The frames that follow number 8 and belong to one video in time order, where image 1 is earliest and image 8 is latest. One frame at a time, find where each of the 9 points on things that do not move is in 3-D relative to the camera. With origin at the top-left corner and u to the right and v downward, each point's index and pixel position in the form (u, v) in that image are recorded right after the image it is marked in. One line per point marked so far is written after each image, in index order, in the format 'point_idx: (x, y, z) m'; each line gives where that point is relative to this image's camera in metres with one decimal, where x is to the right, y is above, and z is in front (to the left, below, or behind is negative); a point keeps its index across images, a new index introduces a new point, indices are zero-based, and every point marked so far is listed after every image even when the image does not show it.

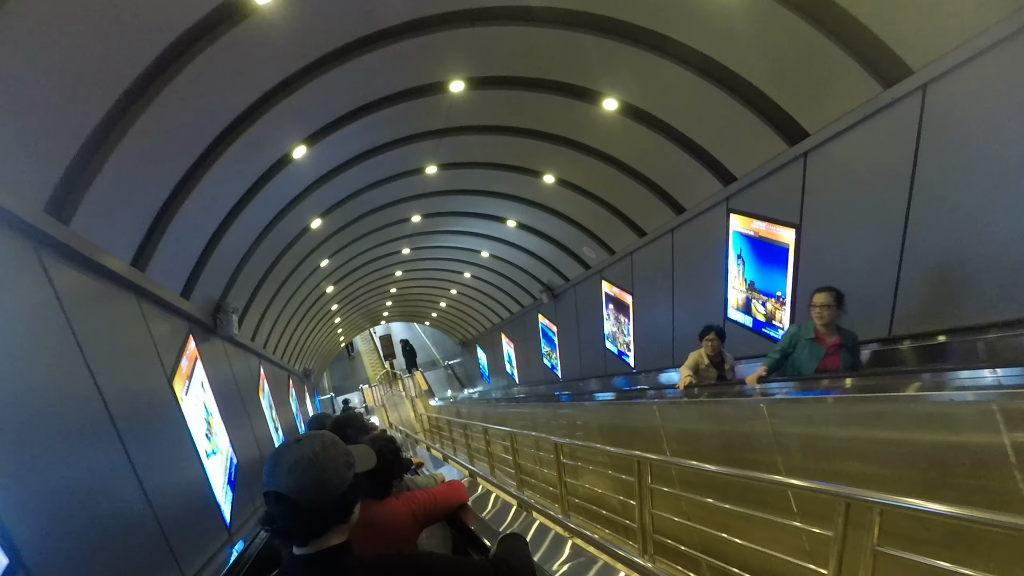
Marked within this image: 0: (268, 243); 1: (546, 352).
0: (-2.7, +0.5, +6.5) m
1: (+0.8, -1.5, +13.5) m
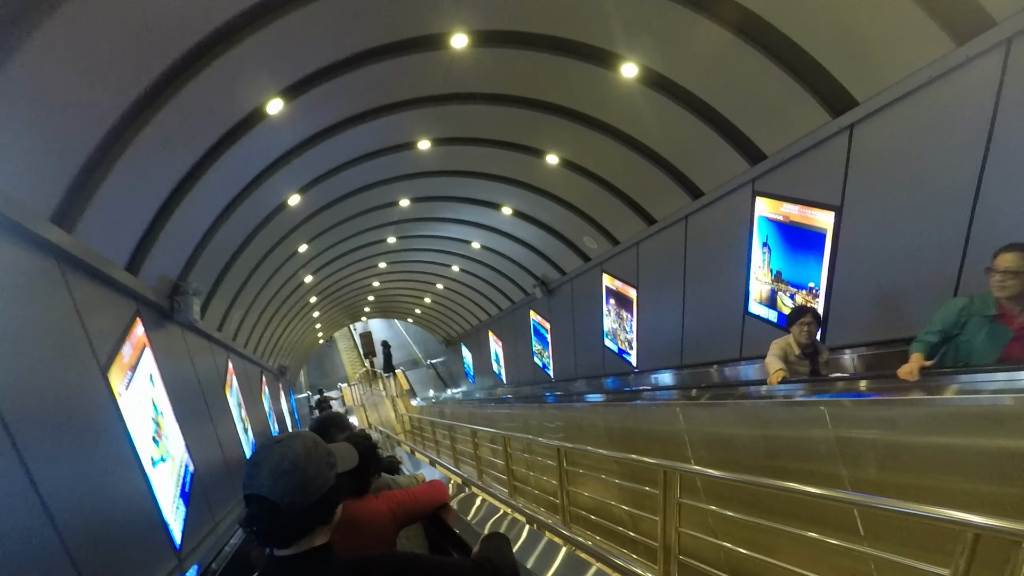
0: (-2.7, +0.7, +5.7) m
1: (+0.6, -1.4, +12.8) m
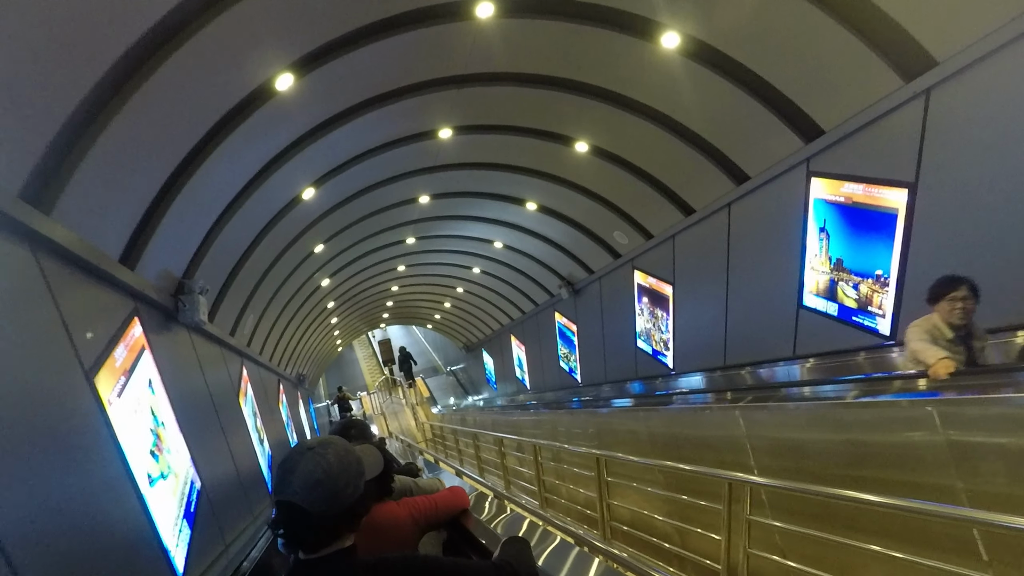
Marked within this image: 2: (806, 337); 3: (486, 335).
0: (-2.4, +0.7, +5.3) m
1: (+1.1, -1.4, +12.3) m
2: (+3.0, -0.5, +5.9) m
3: (-0.9, -1.5, +18.9) m
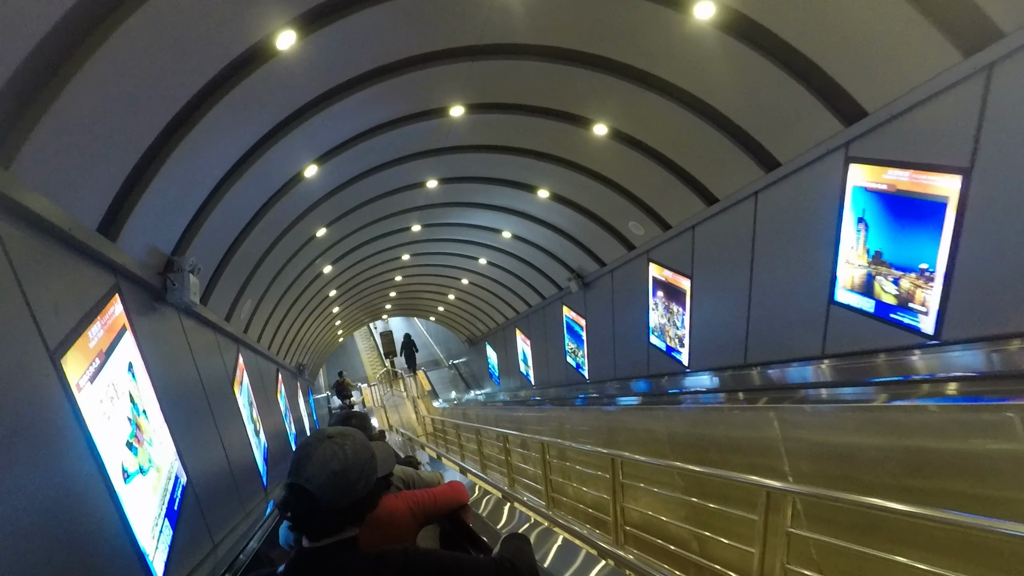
0: (-2.3, +0.8, +4.9) m
1: (+1.2, -1.3, +11.9) m
2: (+3.1, -0.4, +5.5) m
3: (-0.7, -1.3, +18.6) m
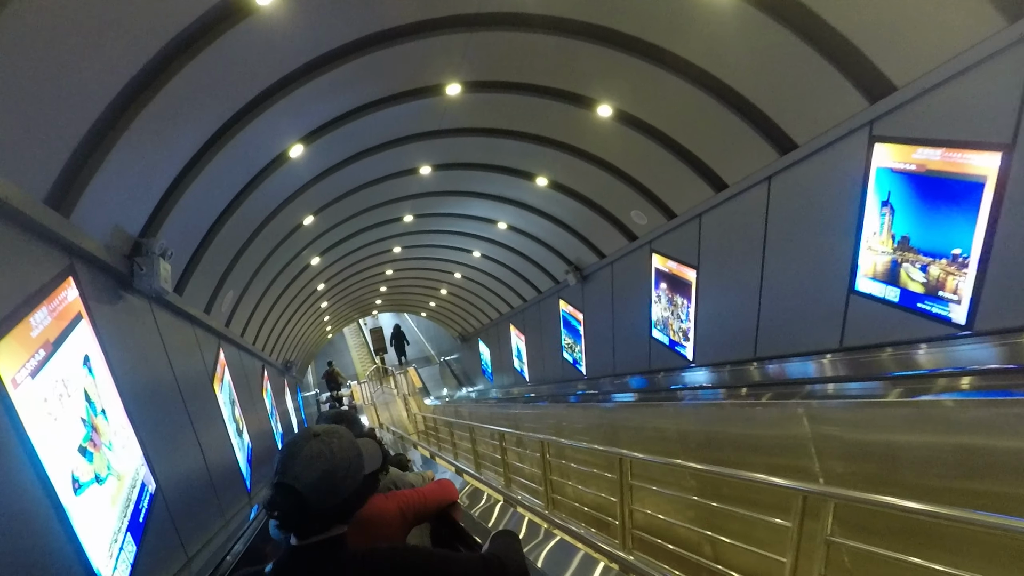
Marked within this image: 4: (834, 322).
0: (-2.2, +0.9, +4.5) m
1: (+1.1, -1.1, +11.6) m
2: (+3.1, -0.3, +5.2) m
3: (-0.9, -1.1, +18.2) m
4: (+3.0, -0.3, +5.5) m
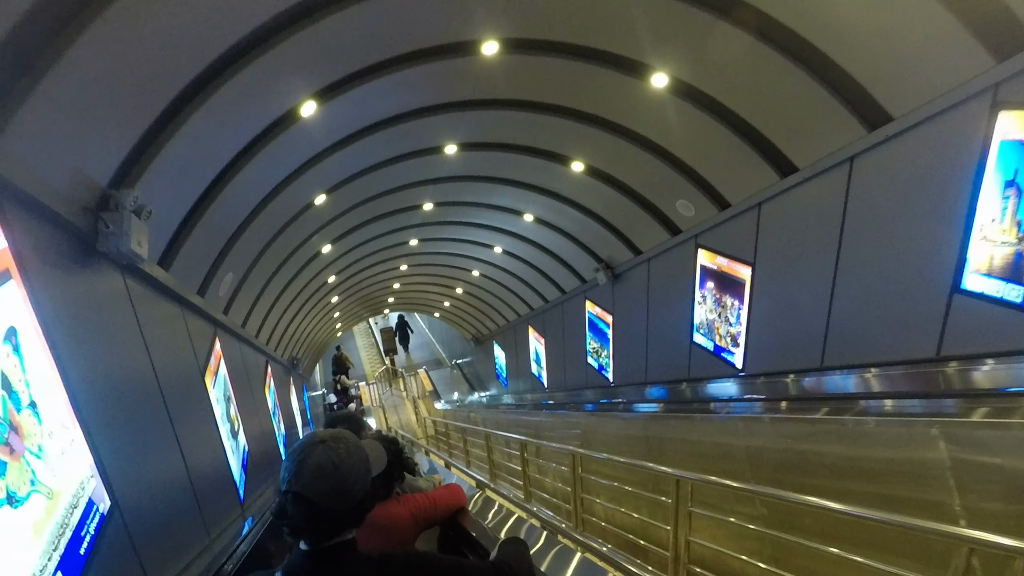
0: (-1.9, +1.1, +3.8) m
1: (+1.5, -1.1, +10.8) m
2: (+3.4, -0.3, +4.4) m
3: (-0.4, -1.1, +17.5) m
4: (+3.4, -0.3, +4.6) m
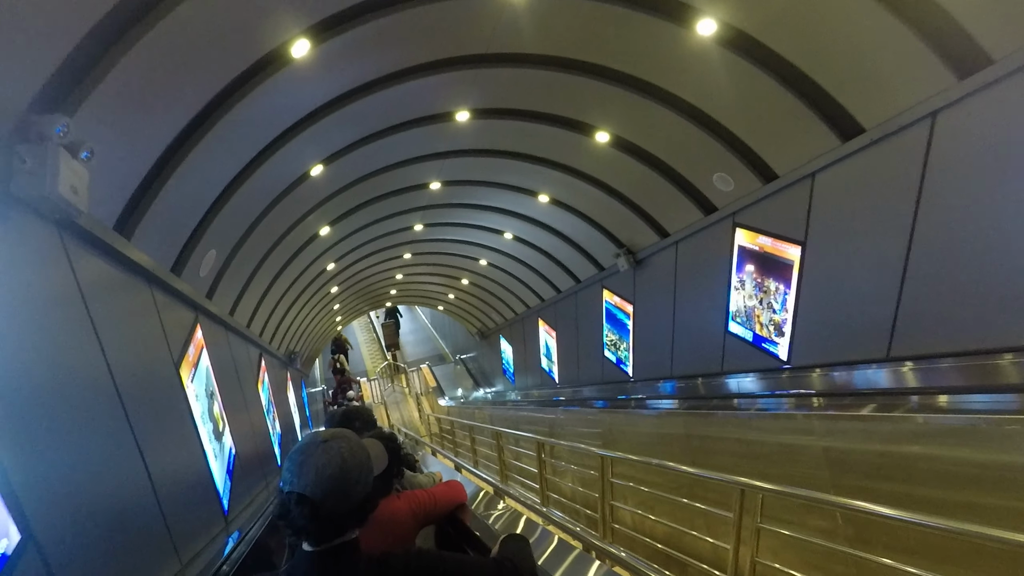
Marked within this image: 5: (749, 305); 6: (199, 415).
0: (-1.7, +1.3, +3.0) m
1: (+1.7, -0.9, +10.1) m
2: (+3.7, -0.1, +3.7) m
3: (-0.2, -0.9, +16.8) m
4: (+3.6, -0.1, +3.9) m
5: (+2.7, -0.2, +6.6) m
6: (-2.3, -0.9, +4.2) m
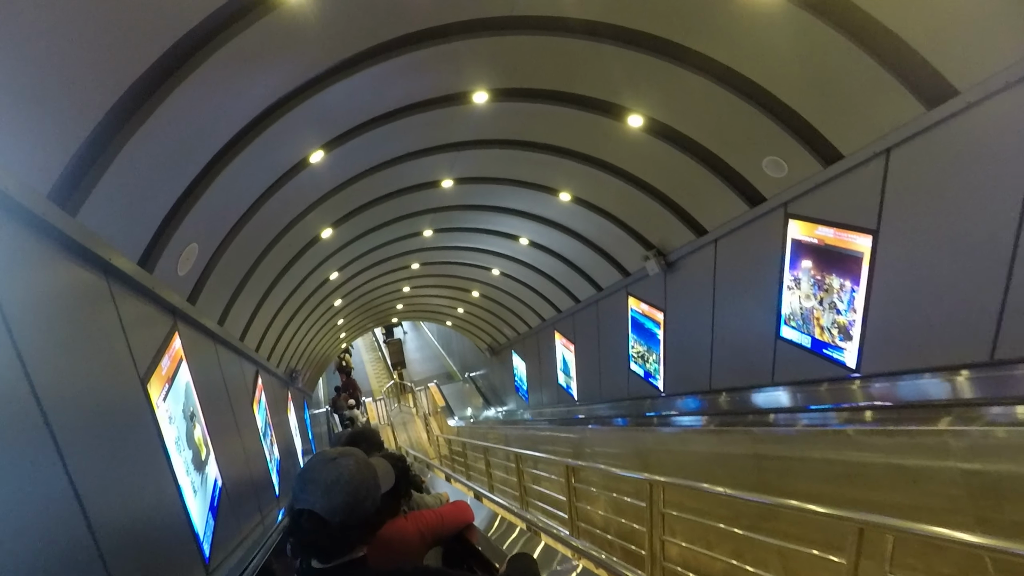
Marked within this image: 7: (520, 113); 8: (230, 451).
0: (-1.5, +1.3, +2.3) m
1: (+2.0, -1.0, +9.3) m
2: (+3.9, 0.0, +2.9) m
3: (+0.1, -1.3, +16.0) m
4: (+3.8, 0.0, +3.1) m
5: (+3.0, -0.2, +5.9) m
6: (-2.0, -0.9, +3.4) m
7: (+0.1, +1.8, +6.1) m
8: (-2.6, -1.5, +5.4) m
